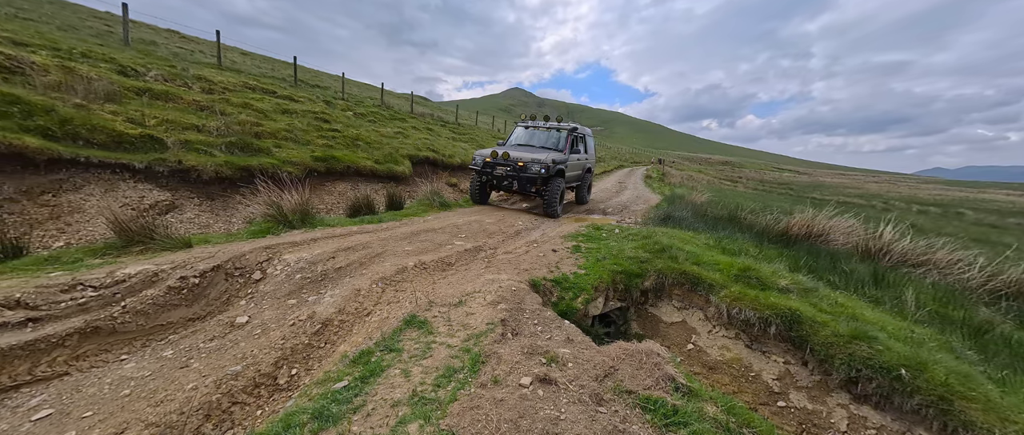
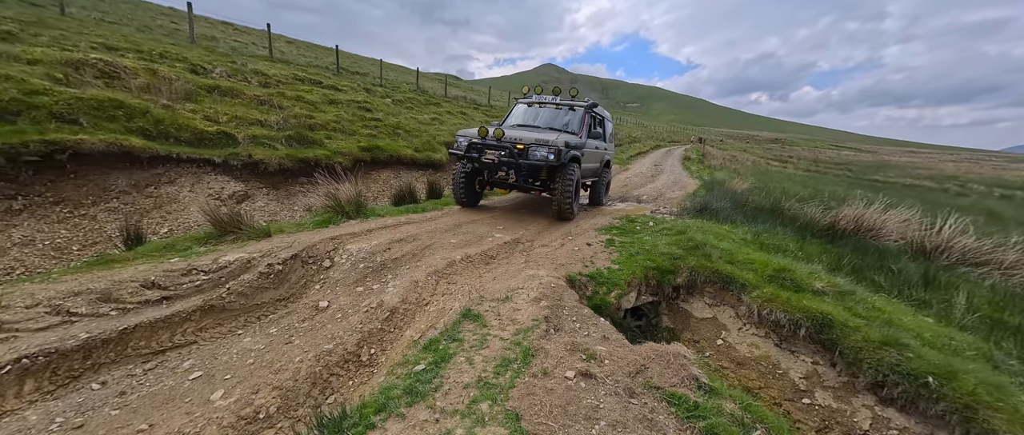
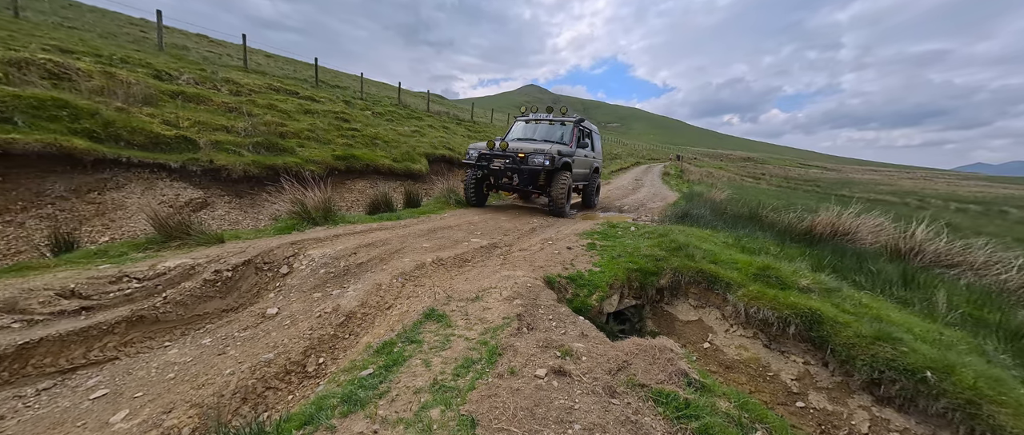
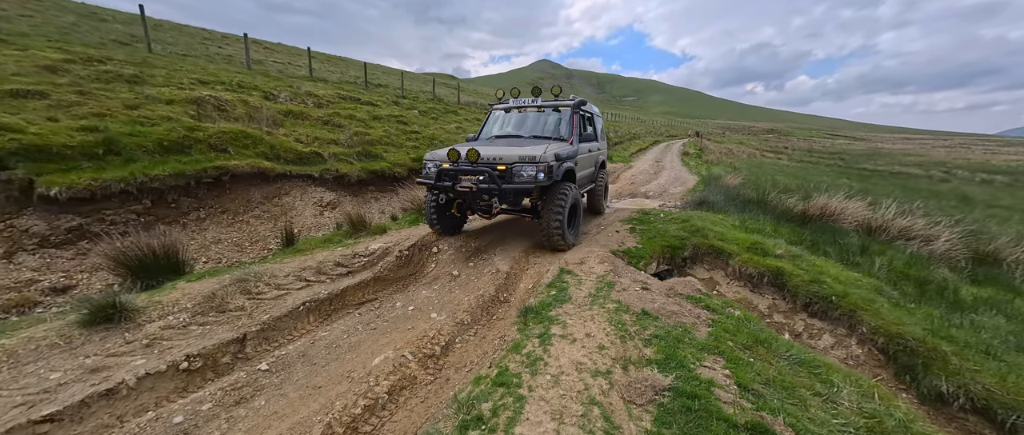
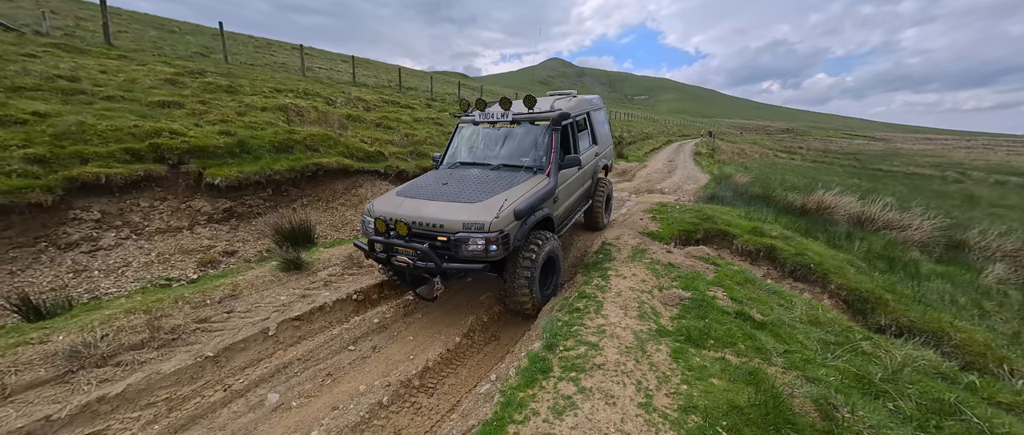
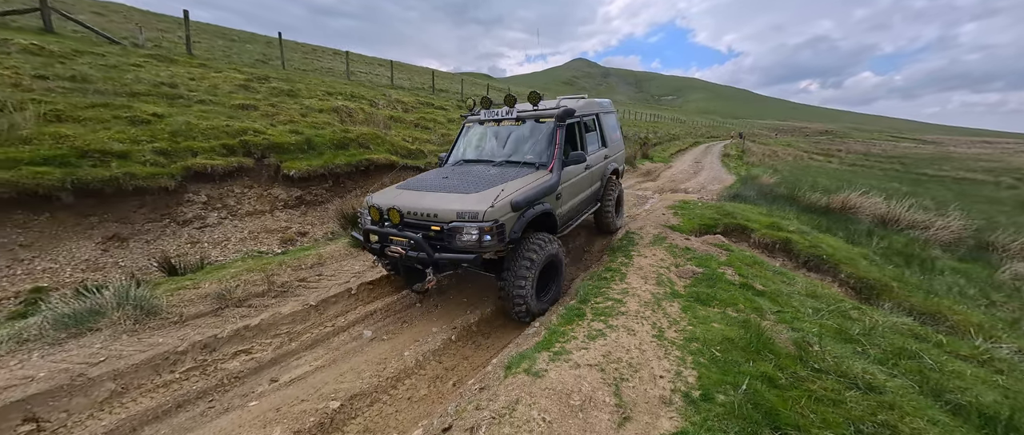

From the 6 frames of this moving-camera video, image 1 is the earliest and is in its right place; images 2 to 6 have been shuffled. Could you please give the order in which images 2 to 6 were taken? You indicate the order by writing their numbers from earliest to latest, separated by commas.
3, 2, 4, 5, 6
